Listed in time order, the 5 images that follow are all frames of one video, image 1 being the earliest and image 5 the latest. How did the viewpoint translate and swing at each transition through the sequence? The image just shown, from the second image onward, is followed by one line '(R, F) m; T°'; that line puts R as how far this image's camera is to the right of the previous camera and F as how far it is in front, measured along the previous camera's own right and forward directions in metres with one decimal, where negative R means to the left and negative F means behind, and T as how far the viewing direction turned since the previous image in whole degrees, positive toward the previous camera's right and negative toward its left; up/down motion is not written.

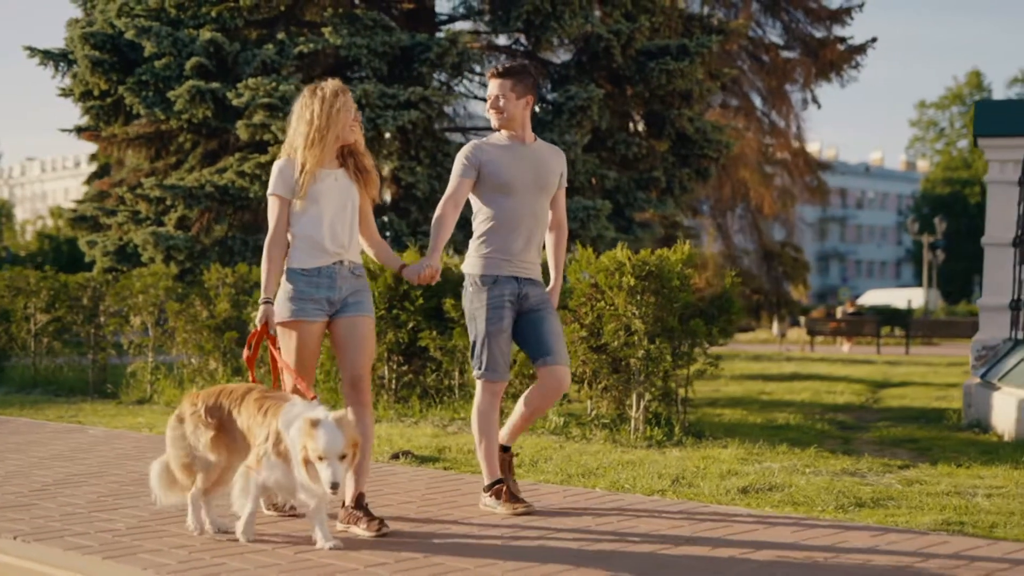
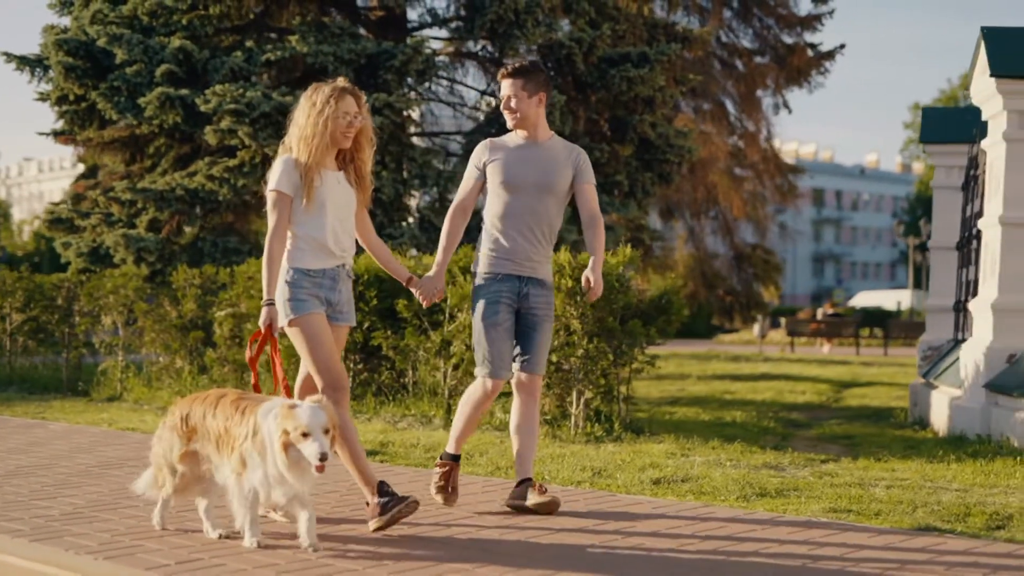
(+0.4, -0.4) m; 0°
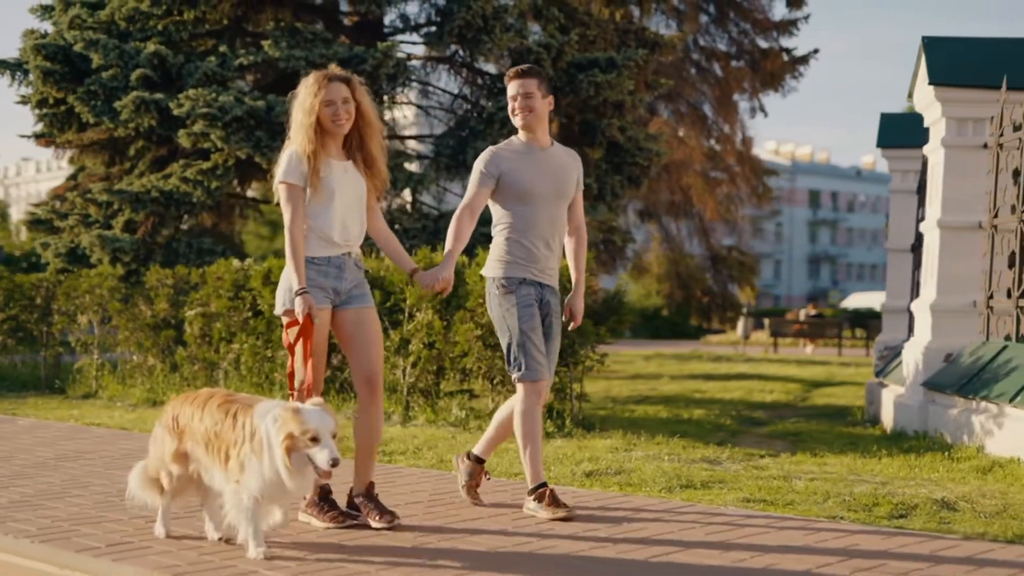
(+0.4, -0.3) m; 0°
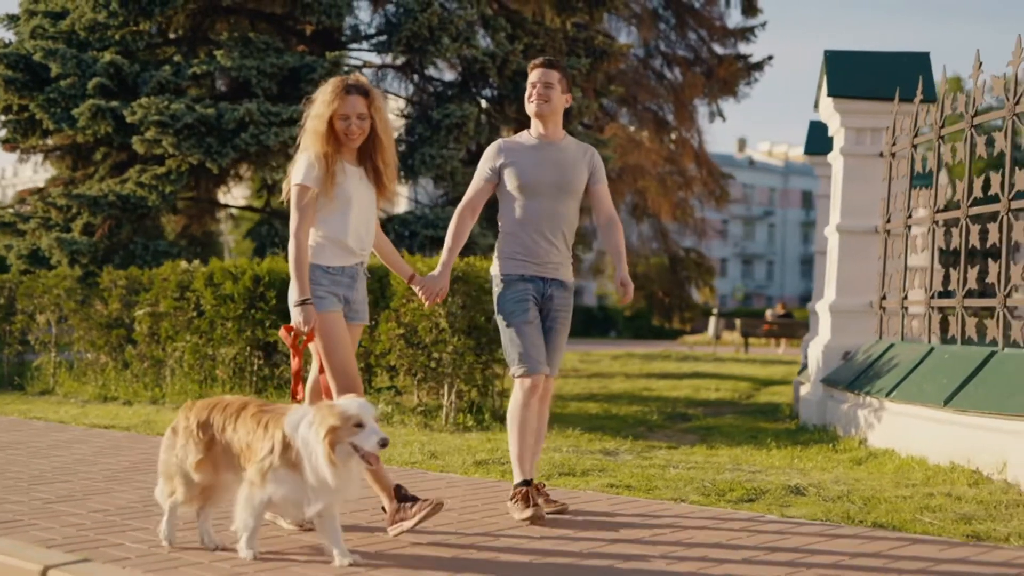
(+0.7, -0.6) m; 0°
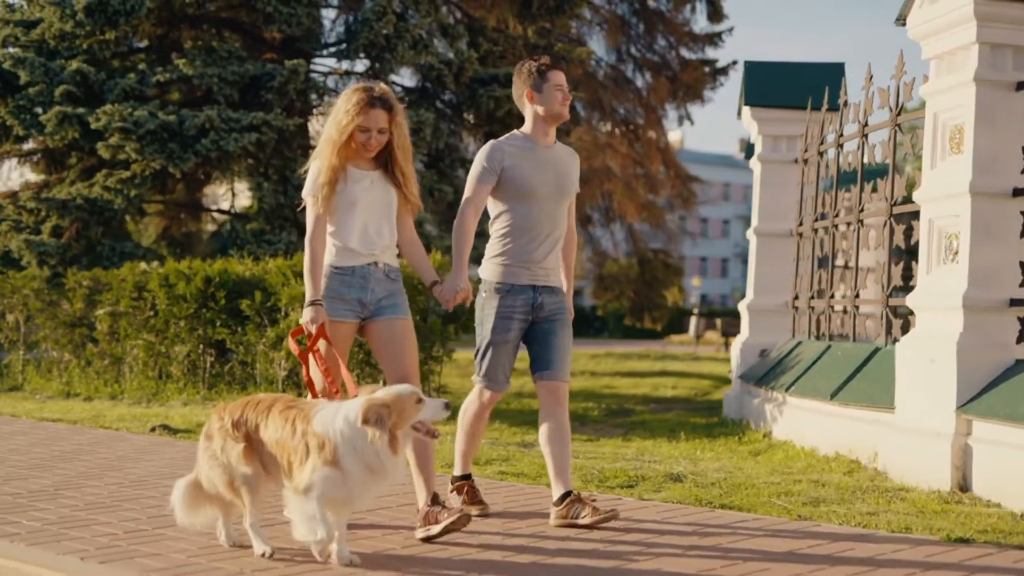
(+0.7, -0.5) m; 0°
